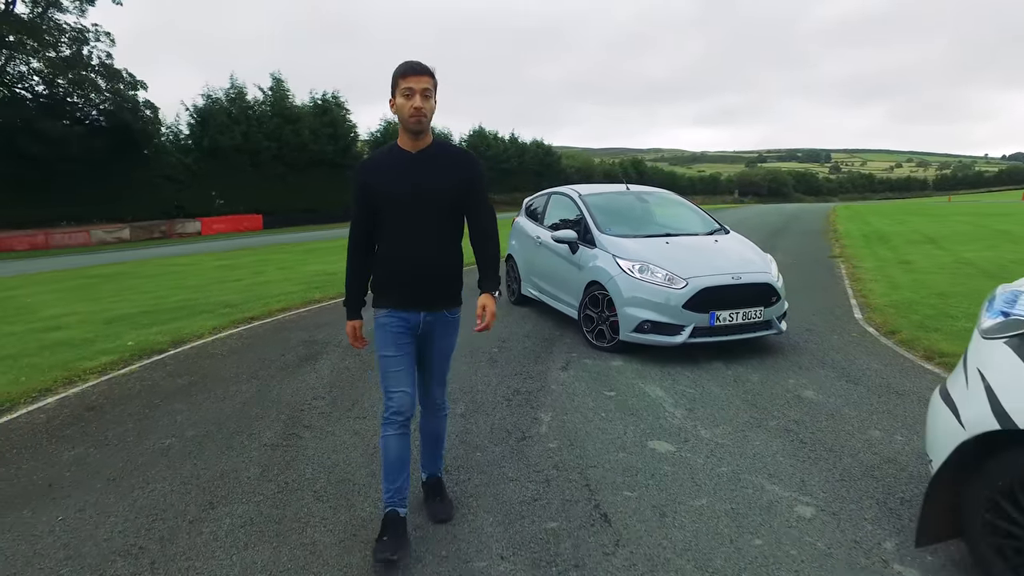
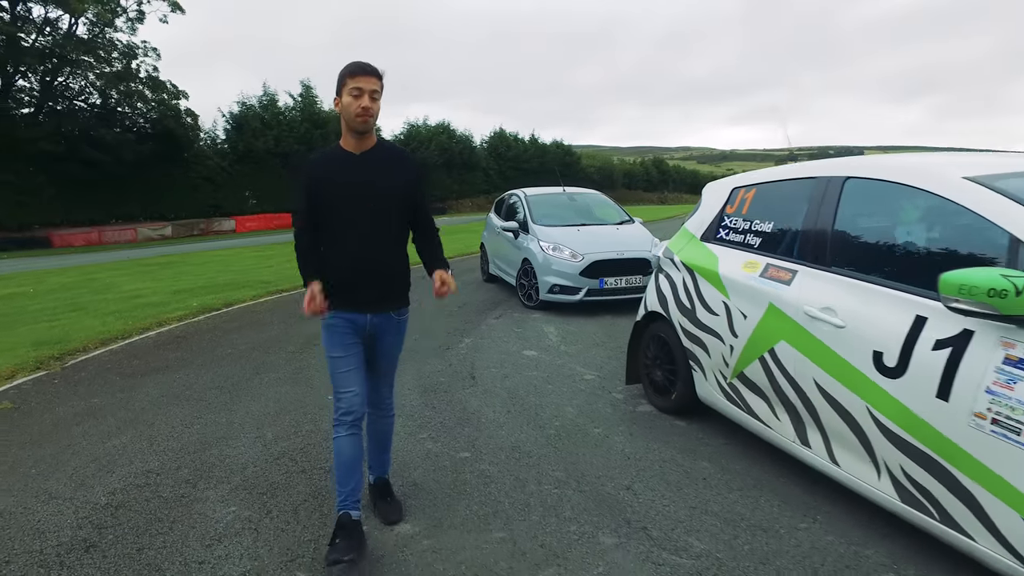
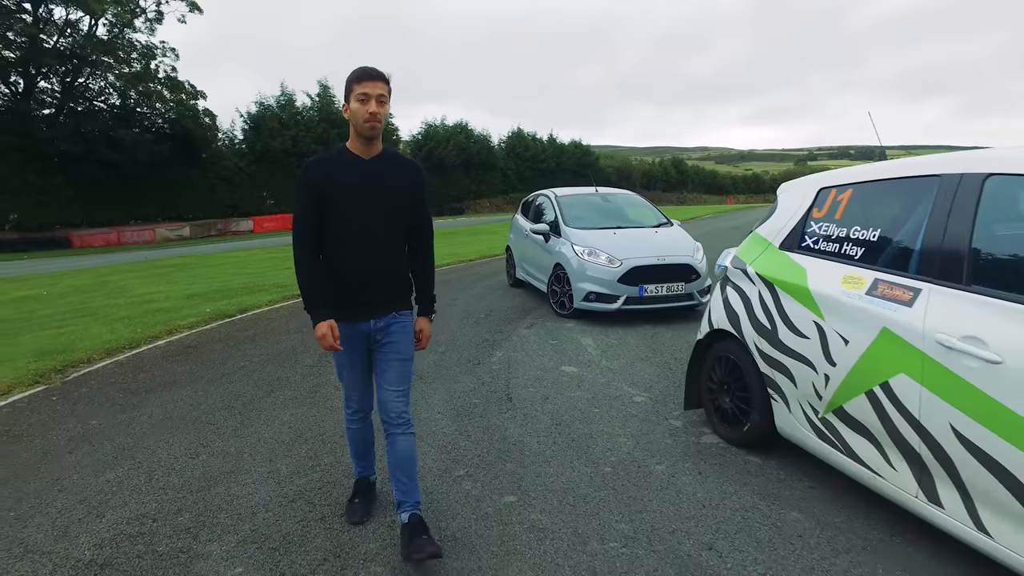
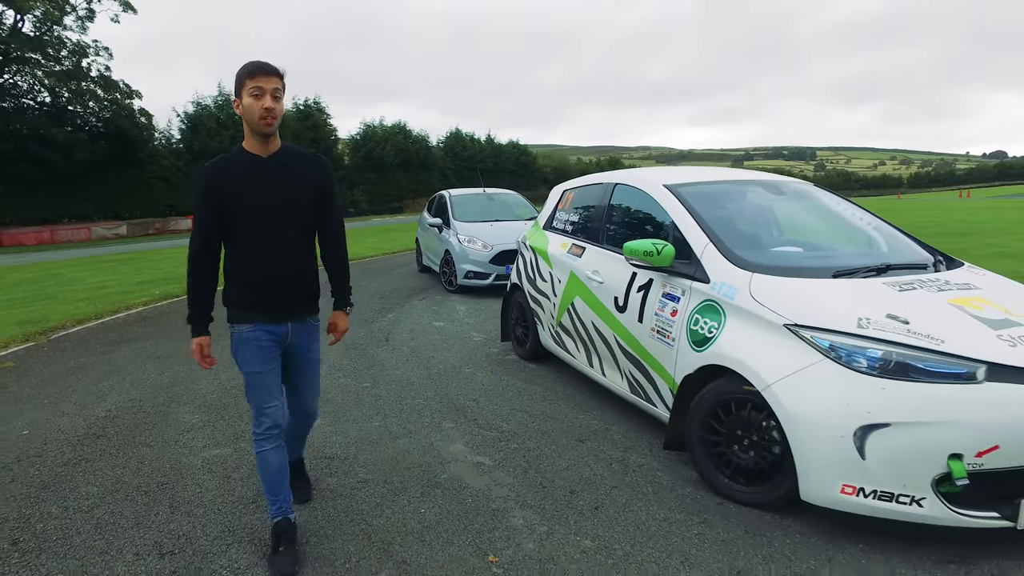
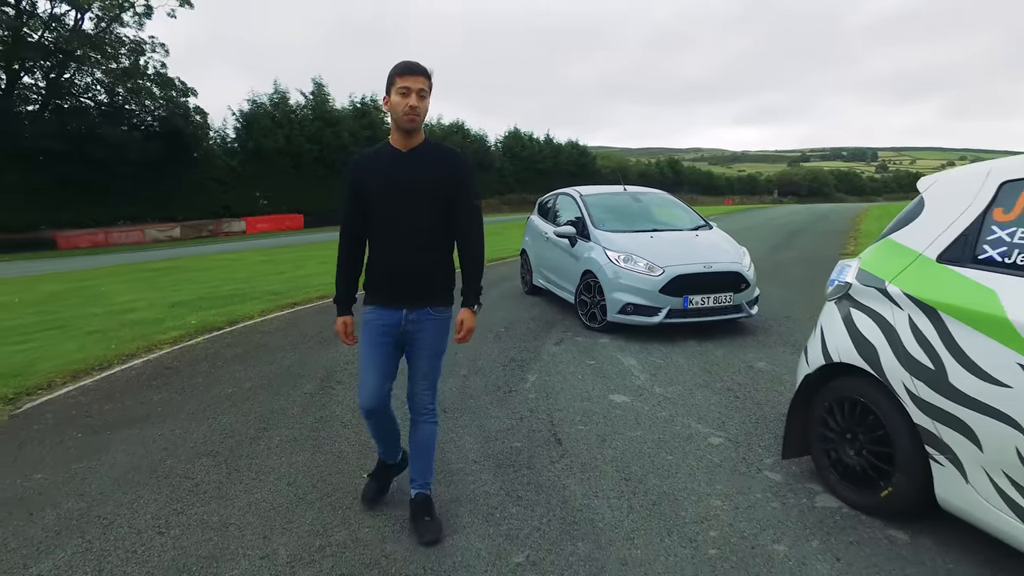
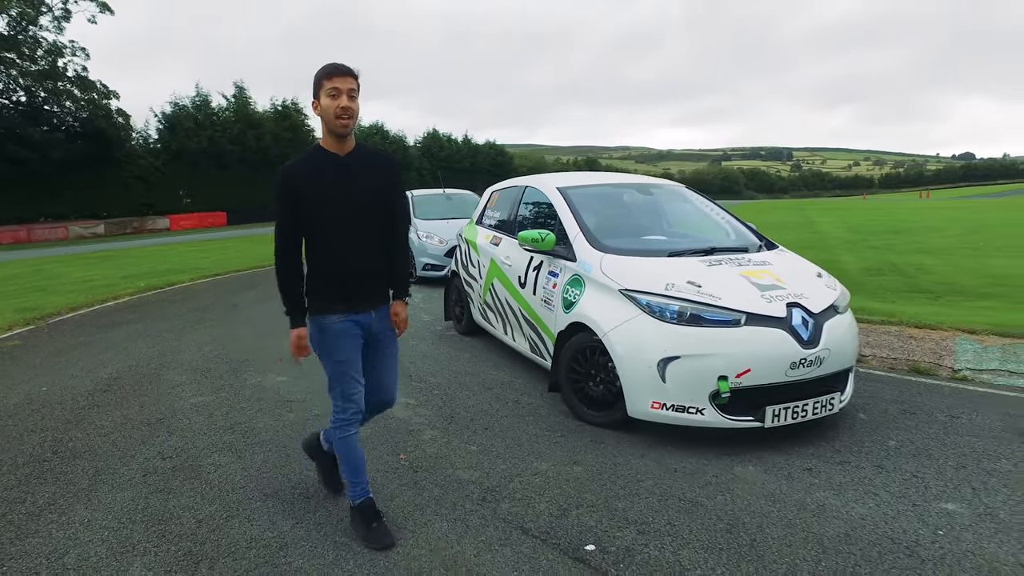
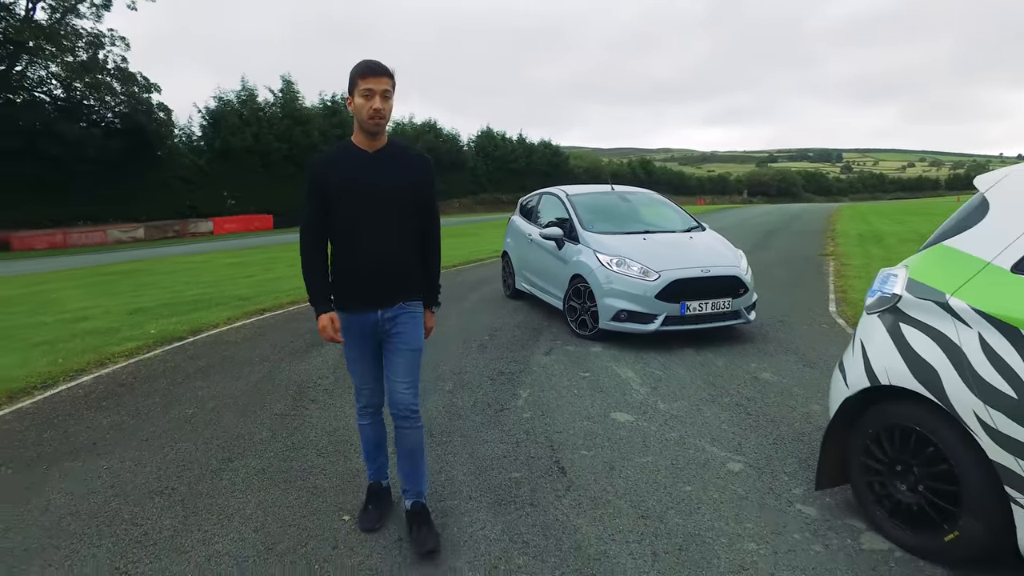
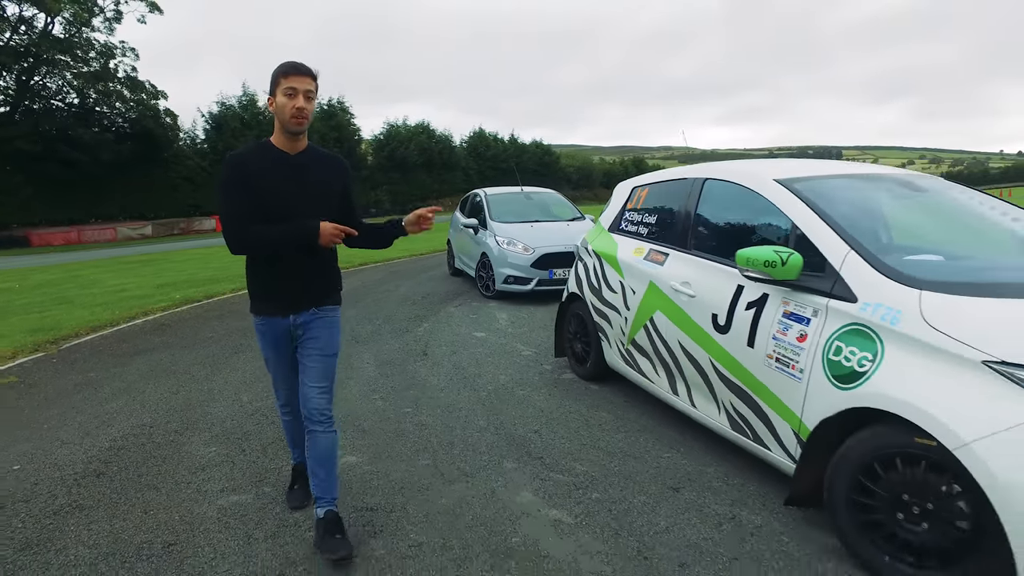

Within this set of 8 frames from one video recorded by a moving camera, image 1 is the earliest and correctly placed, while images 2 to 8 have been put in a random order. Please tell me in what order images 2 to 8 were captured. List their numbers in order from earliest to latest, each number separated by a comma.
7, 5, 3, 2, 8, 4, 6
